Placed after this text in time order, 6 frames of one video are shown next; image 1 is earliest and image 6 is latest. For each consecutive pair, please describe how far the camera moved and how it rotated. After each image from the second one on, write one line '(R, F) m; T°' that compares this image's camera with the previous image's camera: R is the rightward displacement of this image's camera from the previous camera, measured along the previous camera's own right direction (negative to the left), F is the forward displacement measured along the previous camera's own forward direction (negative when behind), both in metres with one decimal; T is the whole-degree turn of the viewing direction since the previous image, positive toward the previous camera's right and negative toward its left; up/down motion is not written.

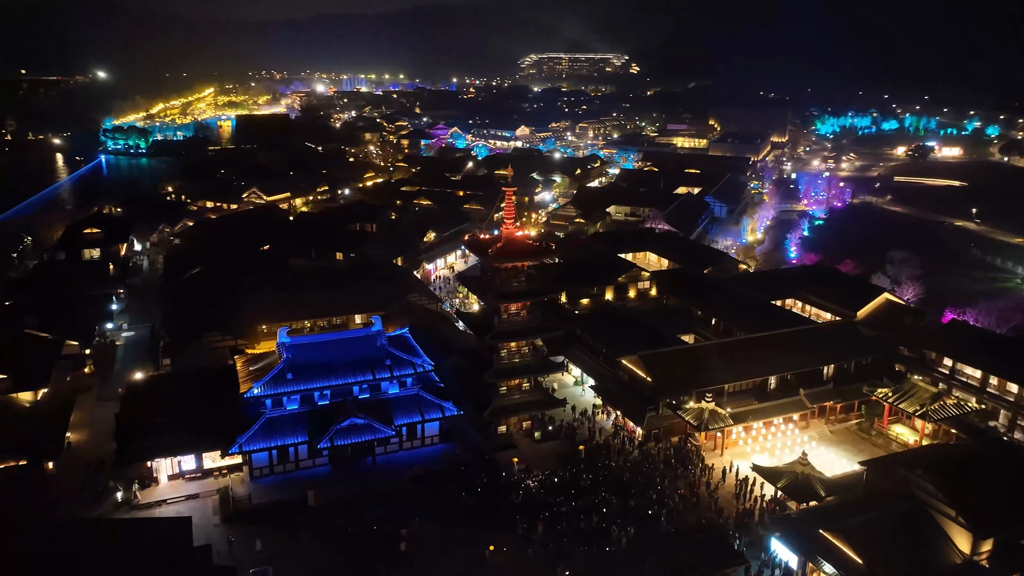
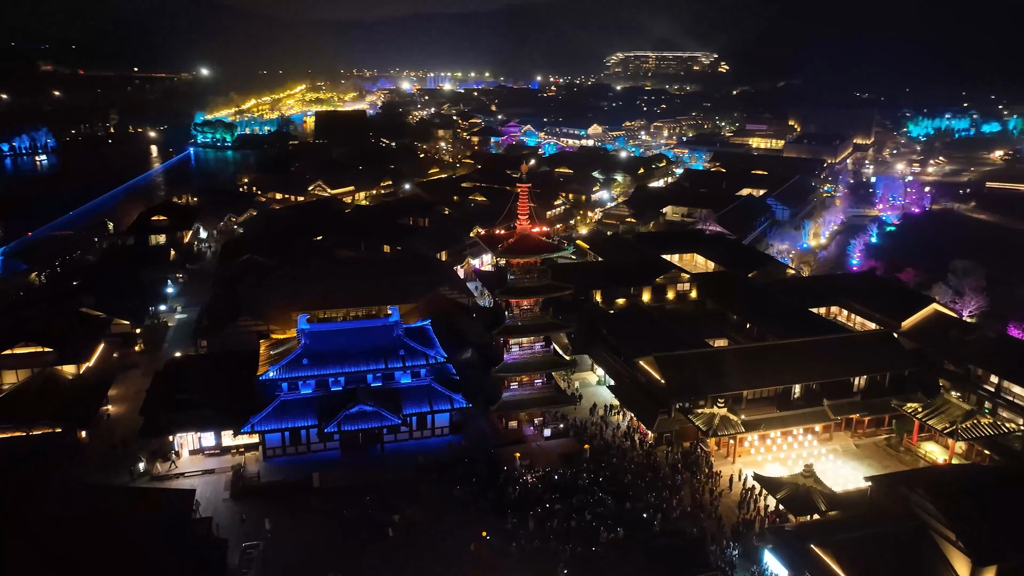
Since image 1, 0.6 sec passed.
(+1.9, 0.0) m; -6°
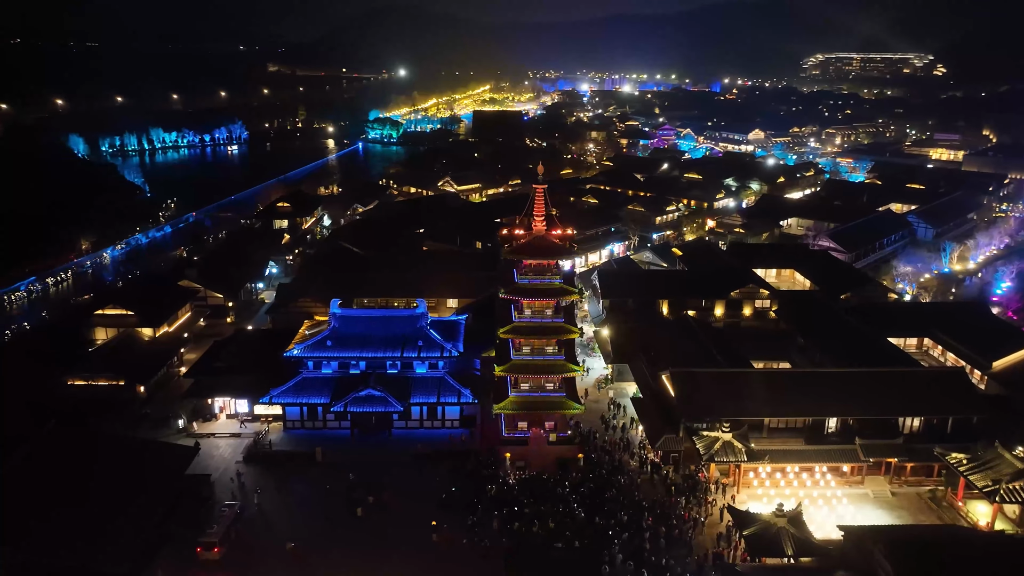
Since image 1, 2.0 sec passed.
(+4.6, +0.5) m; -14°
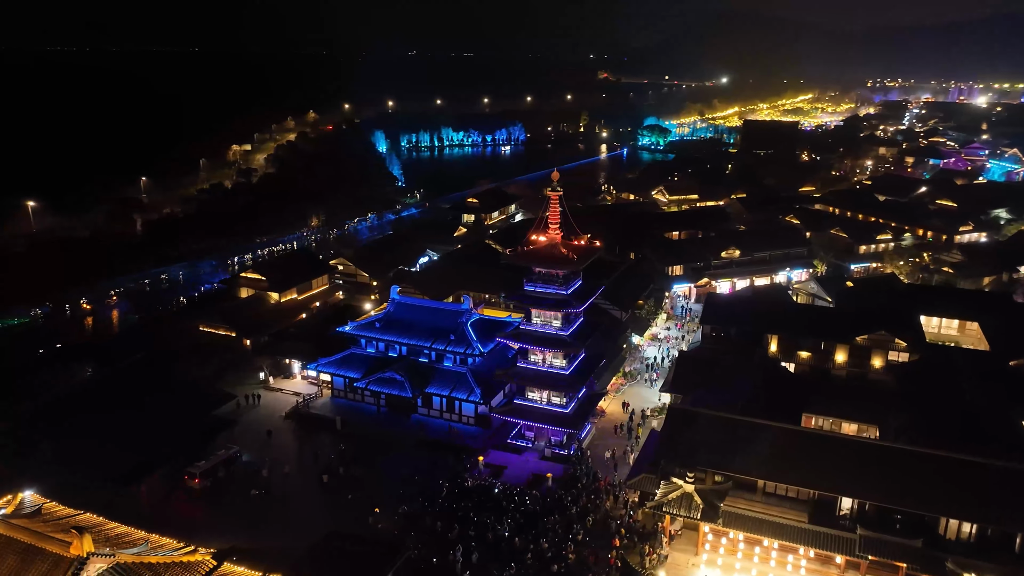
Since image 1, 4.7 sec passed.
(+7.9, +1.9) m; -24°
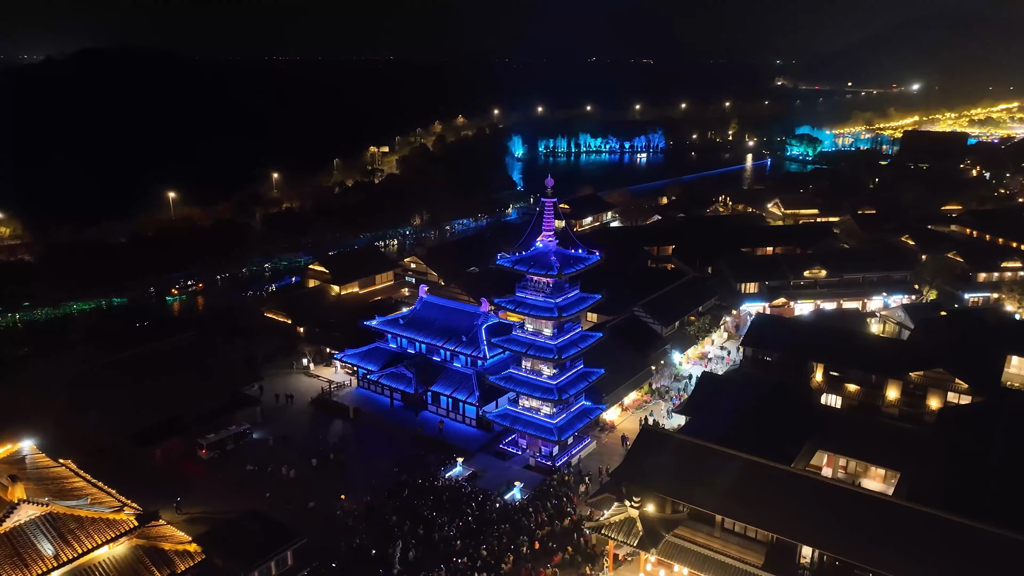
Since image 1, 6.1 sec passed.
(+4.5, +0.5) m; -13°
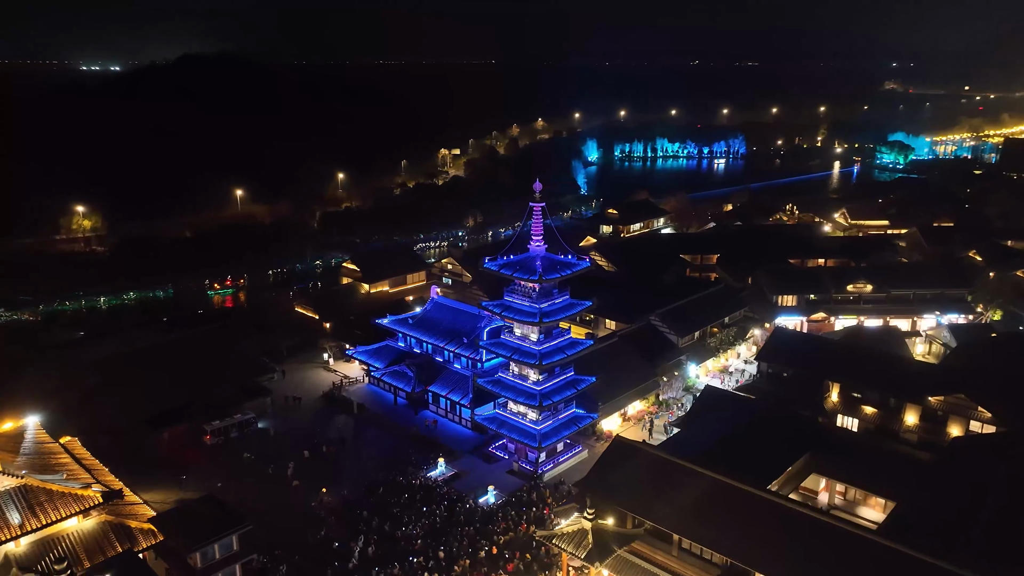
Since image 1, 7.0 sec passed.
(+2.8, +0.2) m; -7°
